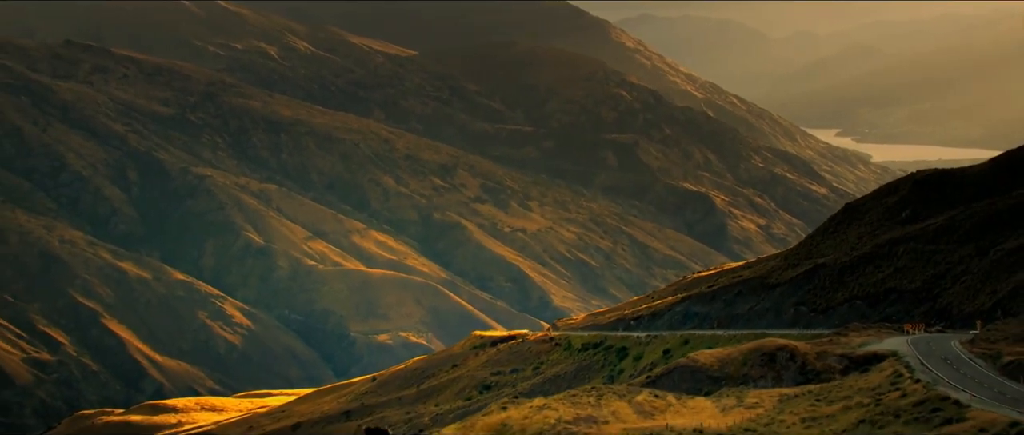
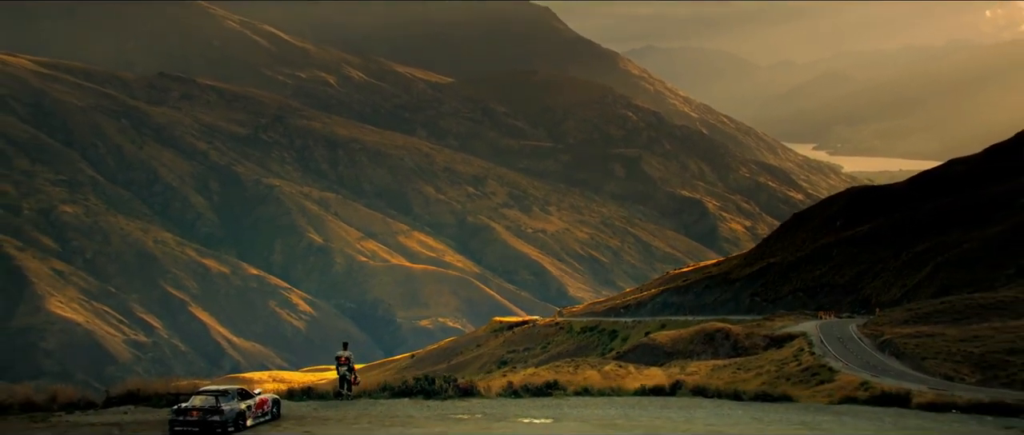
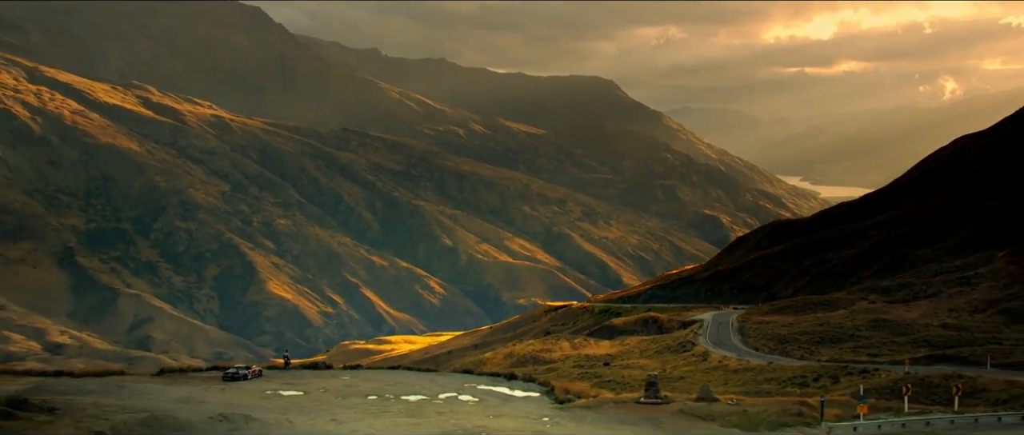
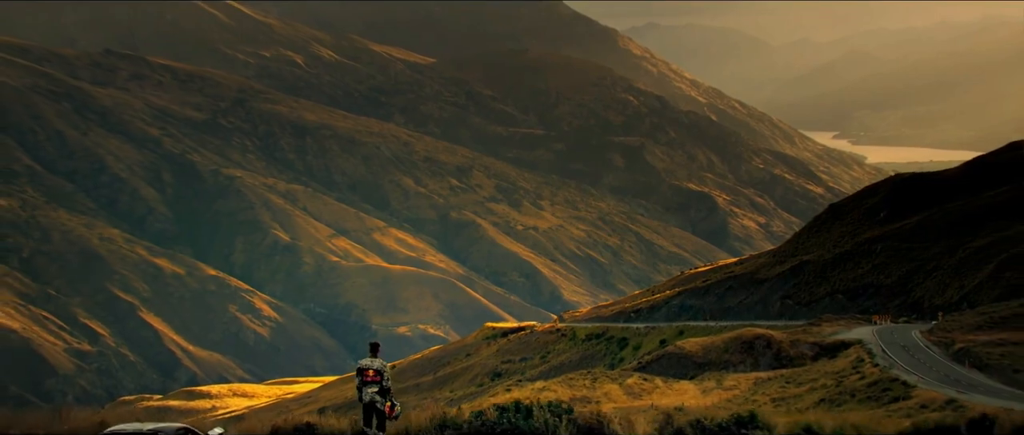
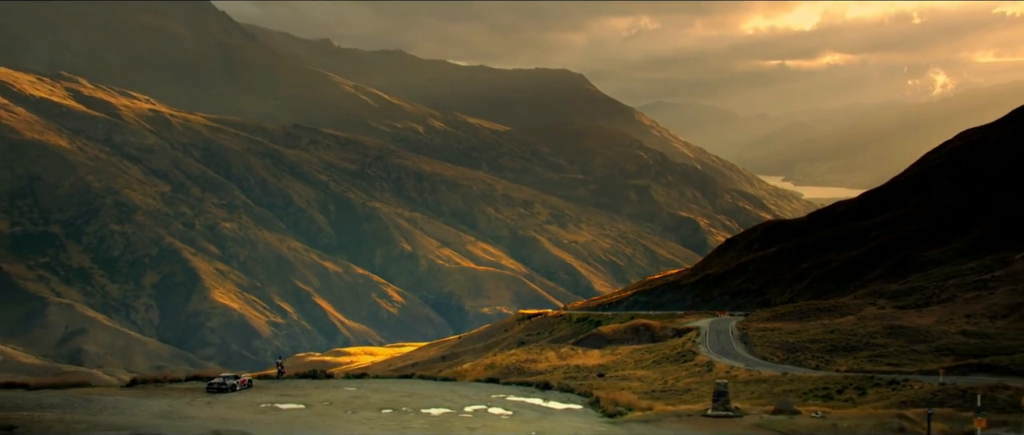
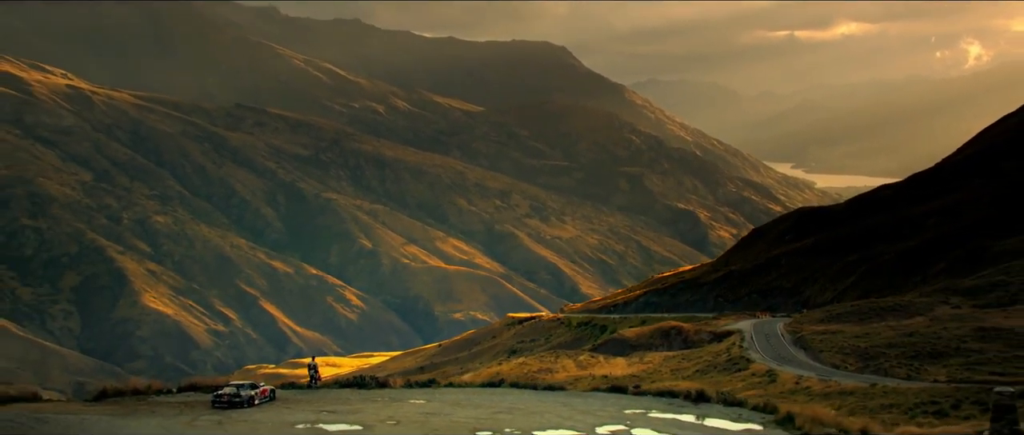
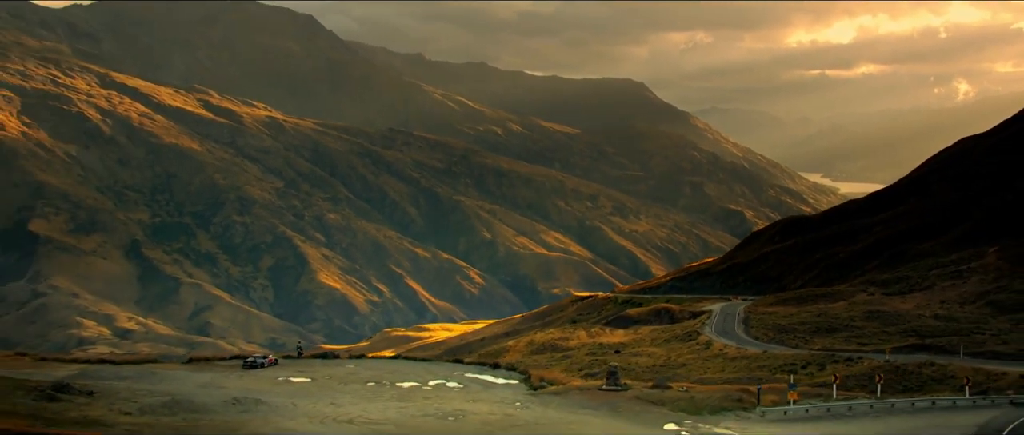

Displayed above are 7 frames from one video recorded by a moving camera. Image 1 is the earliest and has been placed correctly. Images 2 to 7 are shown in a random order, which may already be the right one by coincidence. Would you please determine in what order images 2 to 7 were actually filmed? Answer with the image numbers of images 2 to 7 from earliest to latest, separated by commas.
4, 2, 6, 5, 3, 7
